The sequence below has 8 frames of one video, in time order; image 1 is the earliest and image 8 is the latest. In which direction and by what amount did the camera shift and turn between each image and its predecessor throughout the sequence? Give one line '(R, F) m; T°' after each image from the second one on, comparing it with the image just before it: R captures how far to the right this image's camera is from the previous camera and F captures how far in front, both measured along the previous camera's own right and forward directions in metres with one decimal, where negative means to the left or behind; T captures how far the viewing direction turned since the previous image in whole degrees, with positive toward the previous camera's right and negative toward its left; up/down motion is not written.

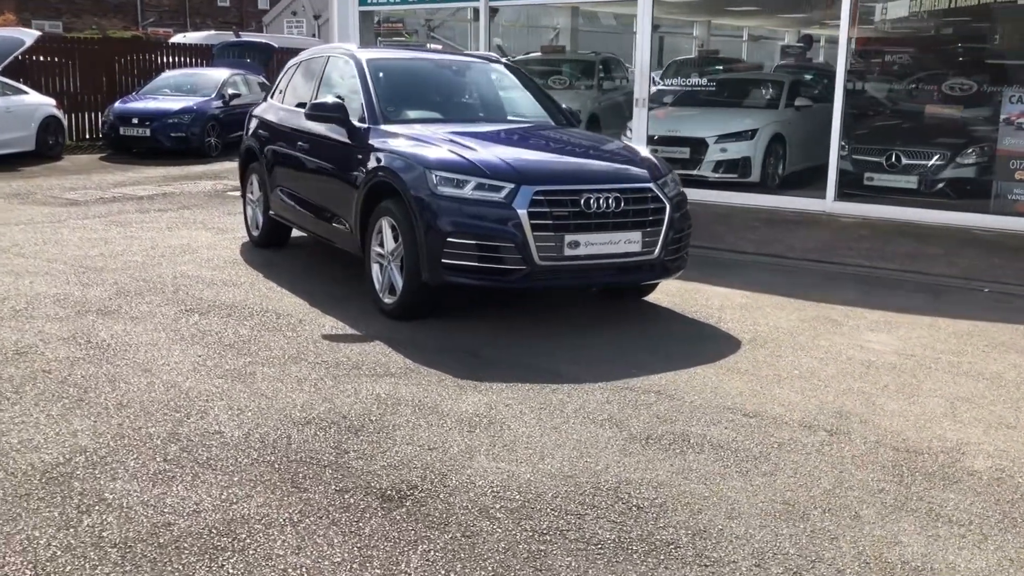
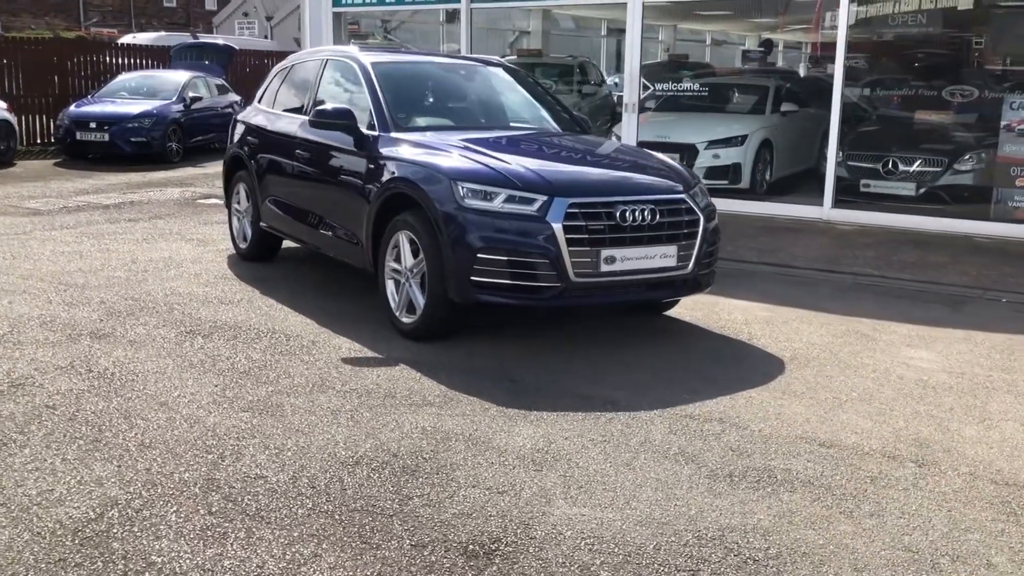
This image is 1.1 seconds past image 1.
(-0.5, +0.4) m; +3°
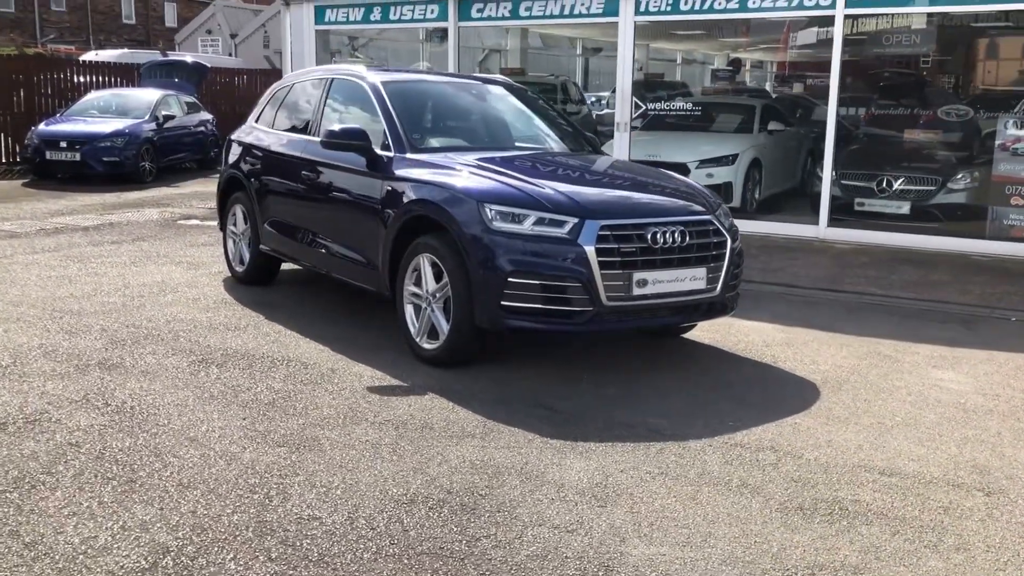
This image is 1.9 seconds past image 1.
(-0.4, +0.2) m; +2°
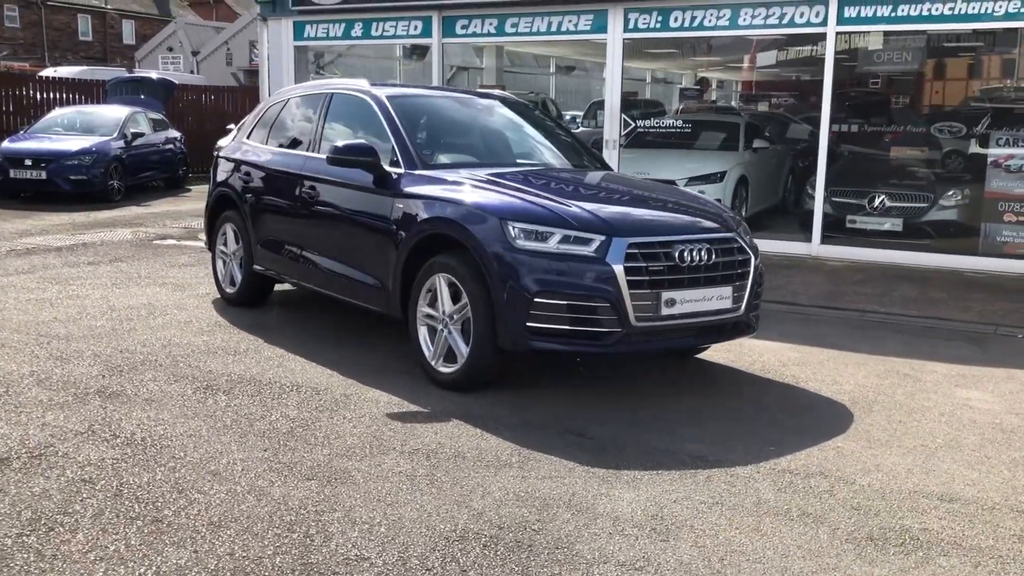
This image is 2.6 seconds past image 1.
(-0.4, +0.2) m; +2°
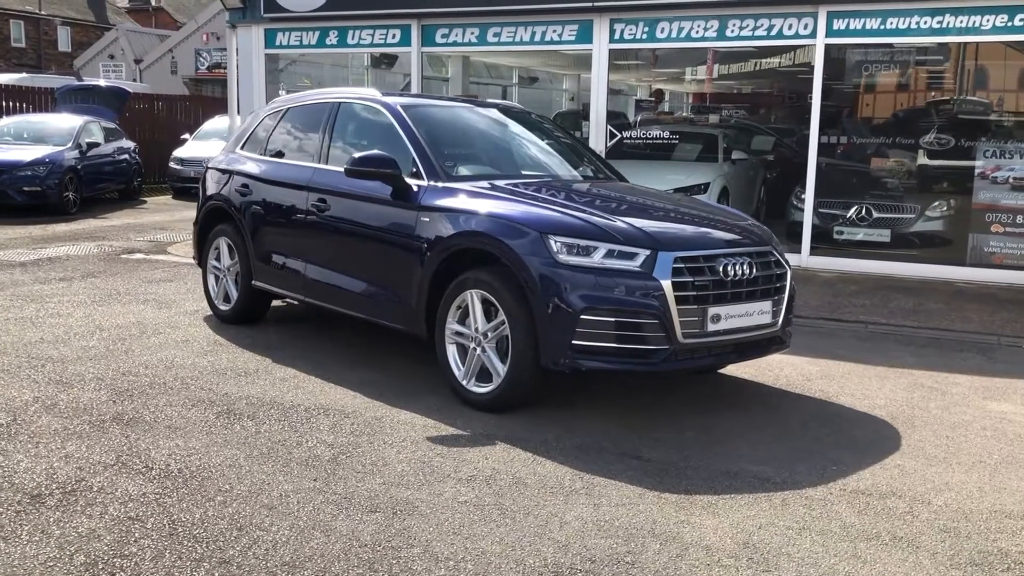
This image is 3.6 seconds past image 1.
(-0.5, +0.2) m; +4°
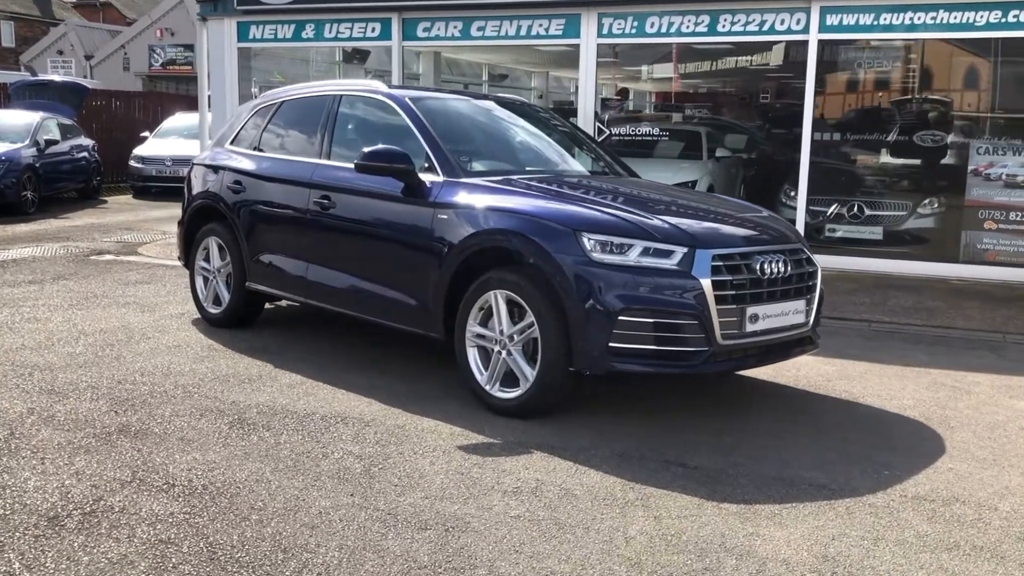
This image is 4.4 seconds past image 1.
(-0.4, +0.3) m; +3°
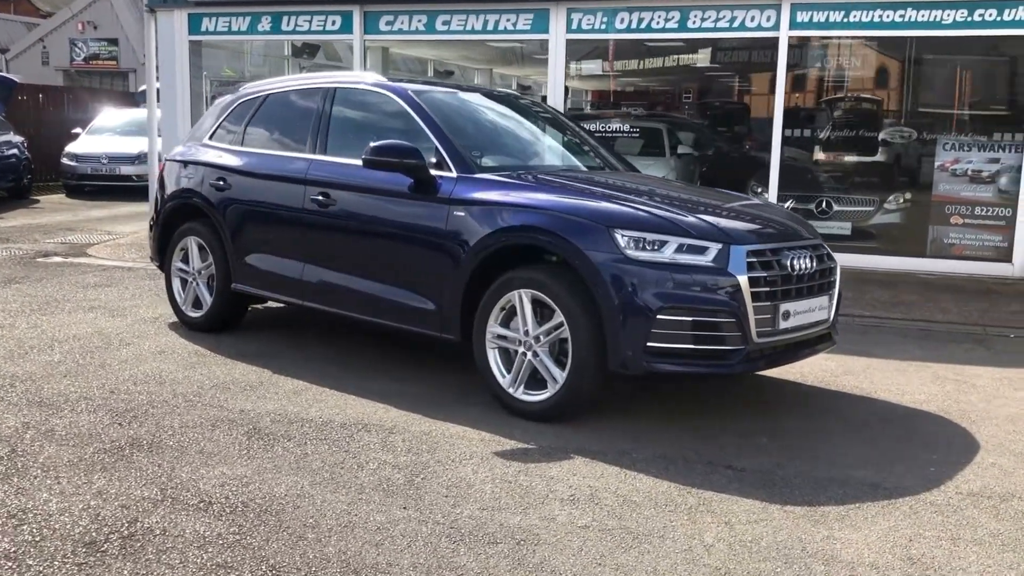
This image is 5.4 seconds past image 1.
(-0.5, +0.2) m; +4°
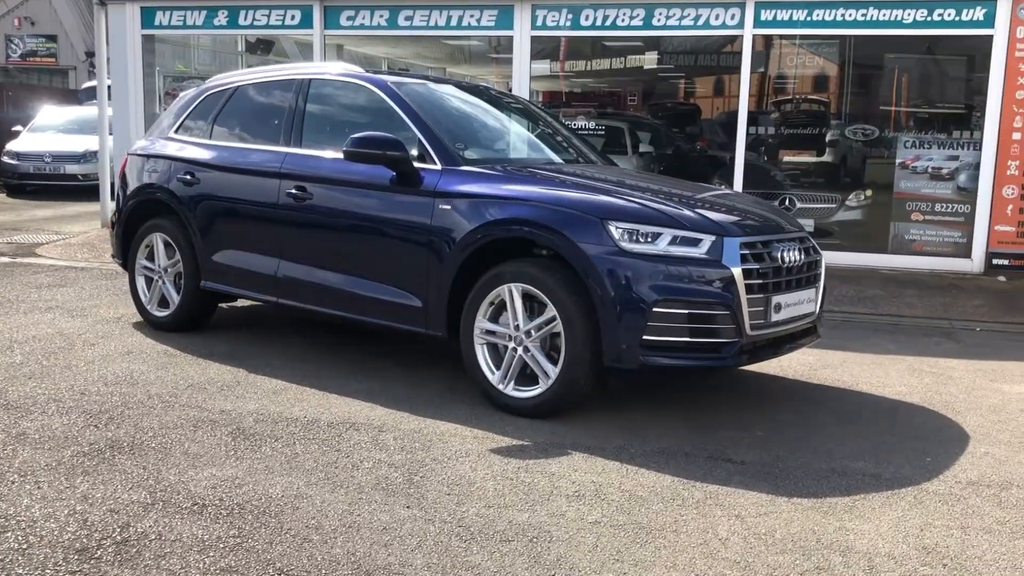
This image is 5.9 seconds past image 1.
(-0.2, +0.1) m; +3°
